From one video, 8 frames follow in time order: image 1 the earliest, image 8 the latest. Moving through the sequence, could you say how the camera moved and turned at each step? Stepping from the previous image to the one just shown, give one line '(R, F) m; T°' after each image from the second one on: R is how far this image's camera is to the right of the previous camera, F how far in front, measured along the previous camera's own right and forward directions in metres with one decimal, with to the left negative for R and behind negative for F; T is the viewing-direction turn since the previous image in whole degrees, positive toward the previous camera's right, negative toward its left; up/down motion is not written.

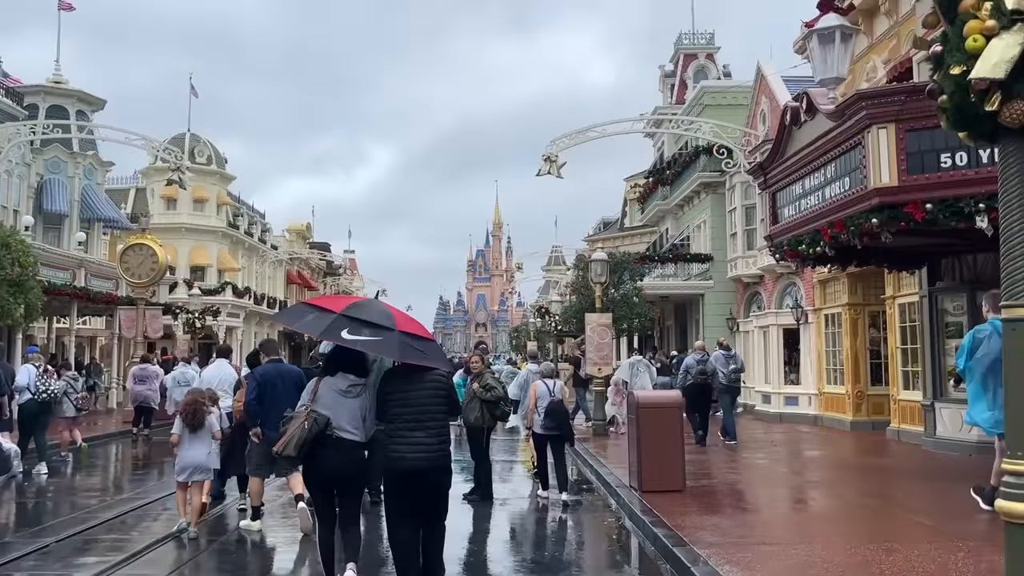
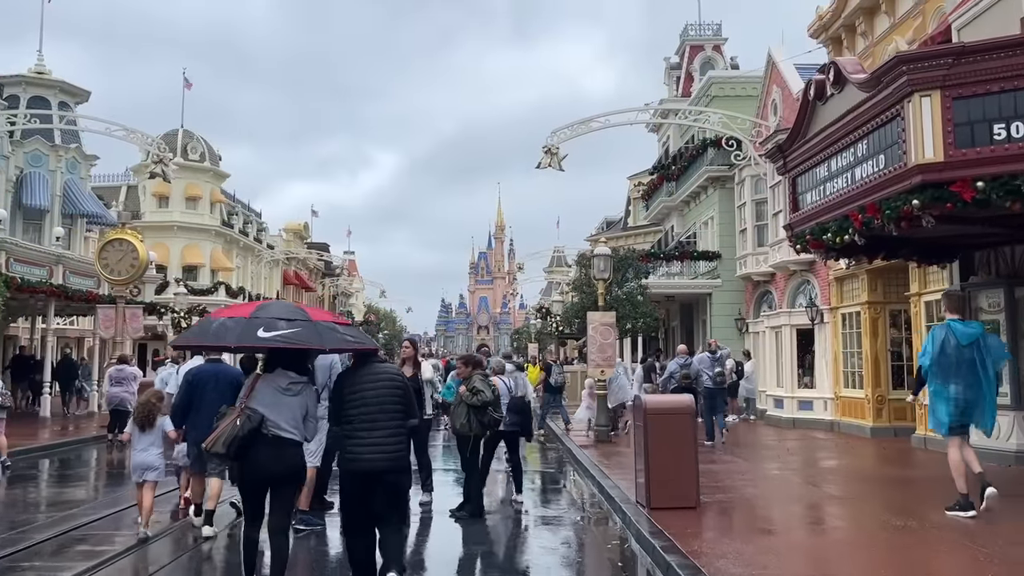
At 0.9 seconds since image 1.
(+0.1, +1.1) m; 0°
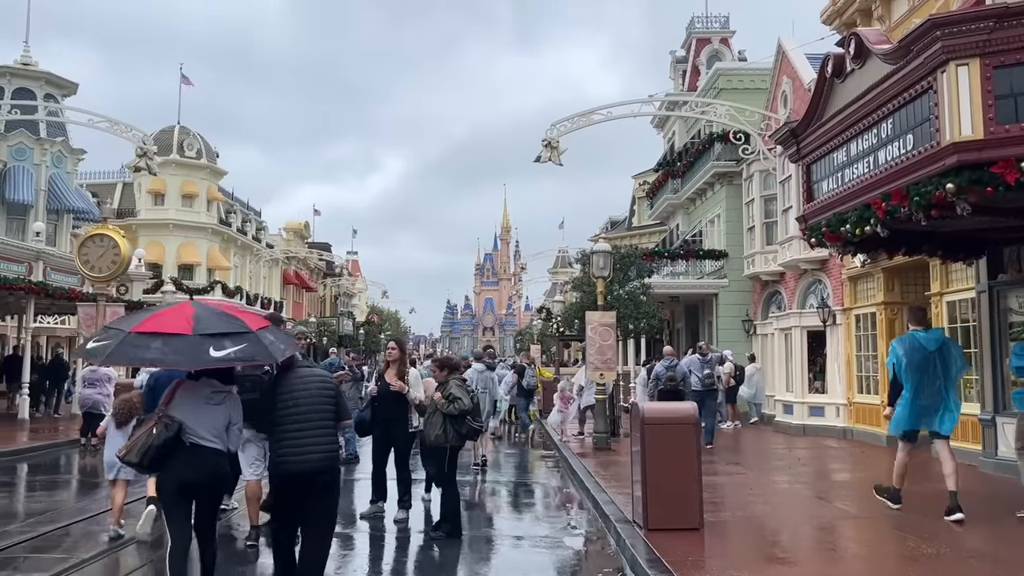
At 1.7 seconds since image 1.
(+0.2, +0.9) m; 0°
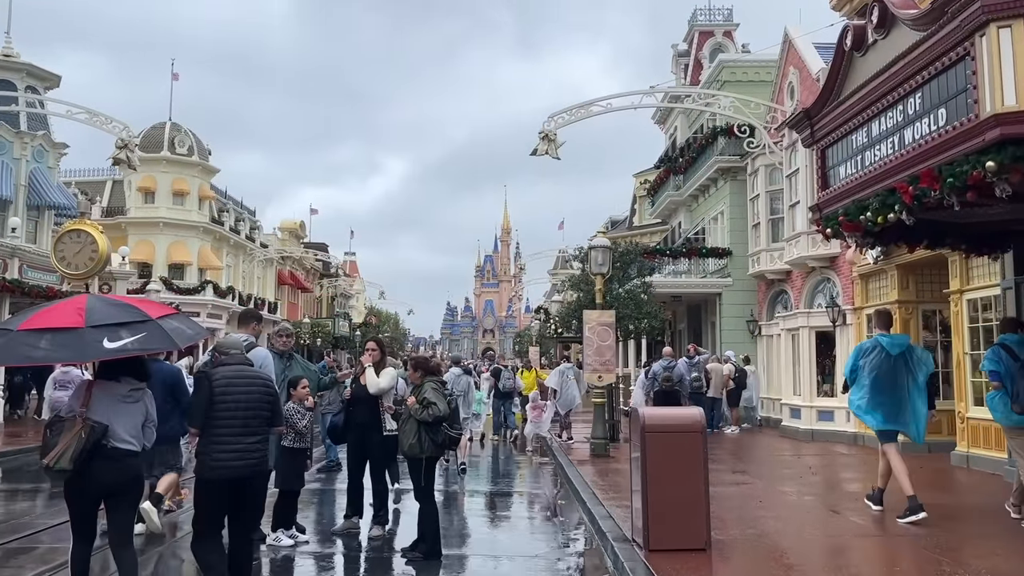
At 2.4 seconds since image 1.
(+0.1, +0.8) m; 0°
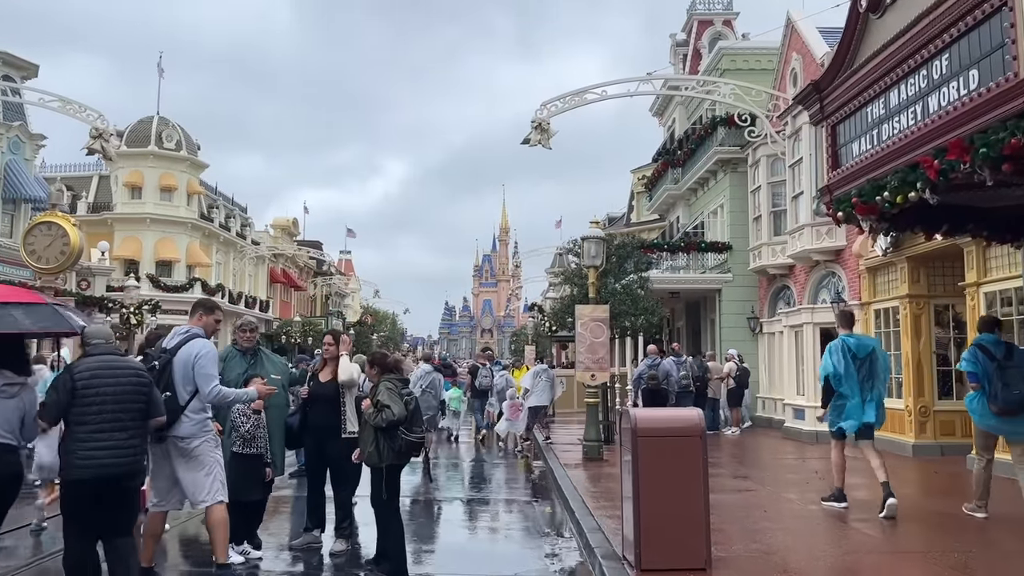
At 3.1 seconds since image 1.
(+0.2, +0.8) m; 0°
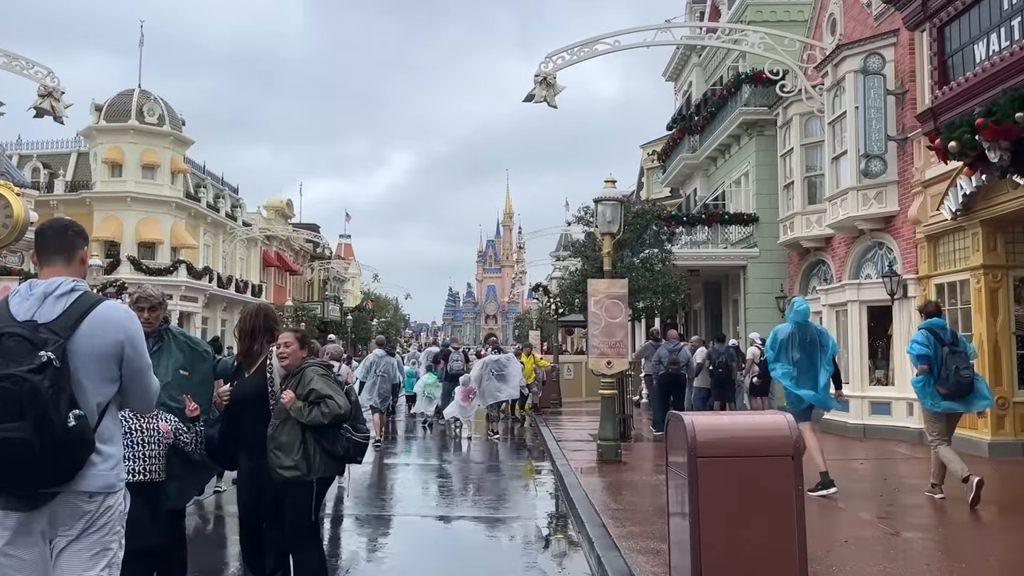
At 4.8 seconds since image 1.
(0.0, +2.1) m; 0°
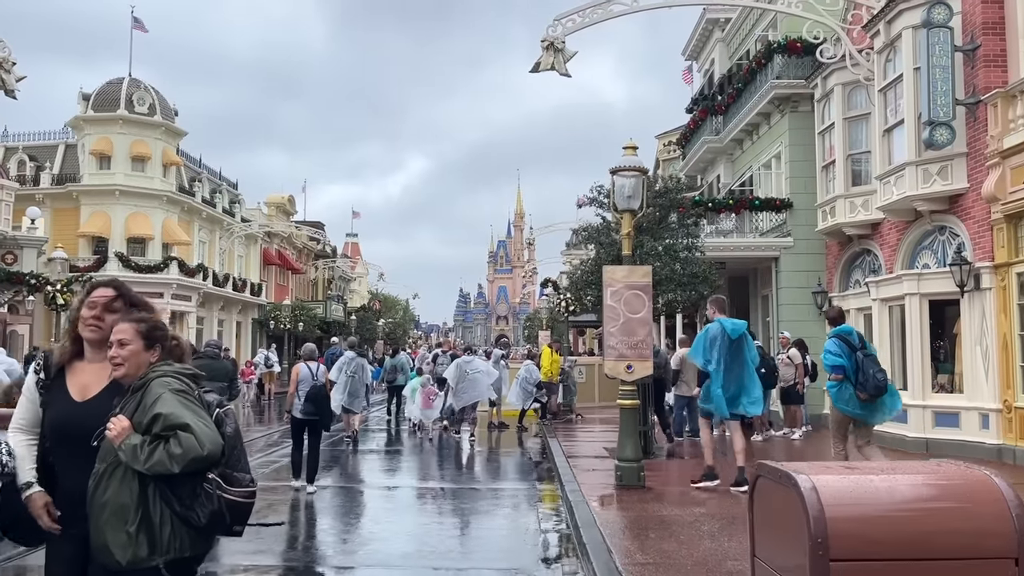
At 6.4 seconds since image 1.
(+0.1, +2.0) m; -1°
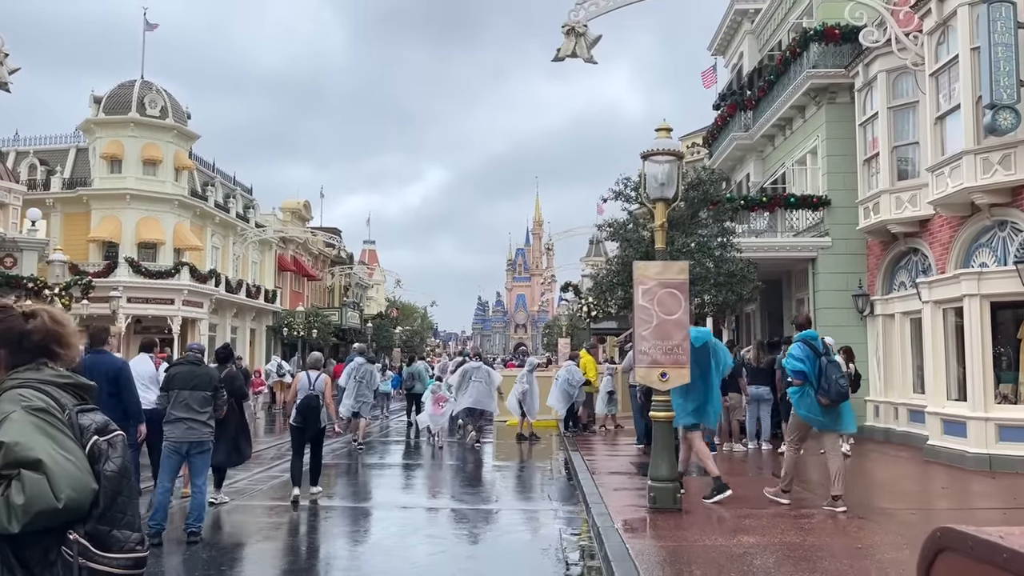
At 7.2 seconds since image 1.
(0.0, +1.0) m; -1°
